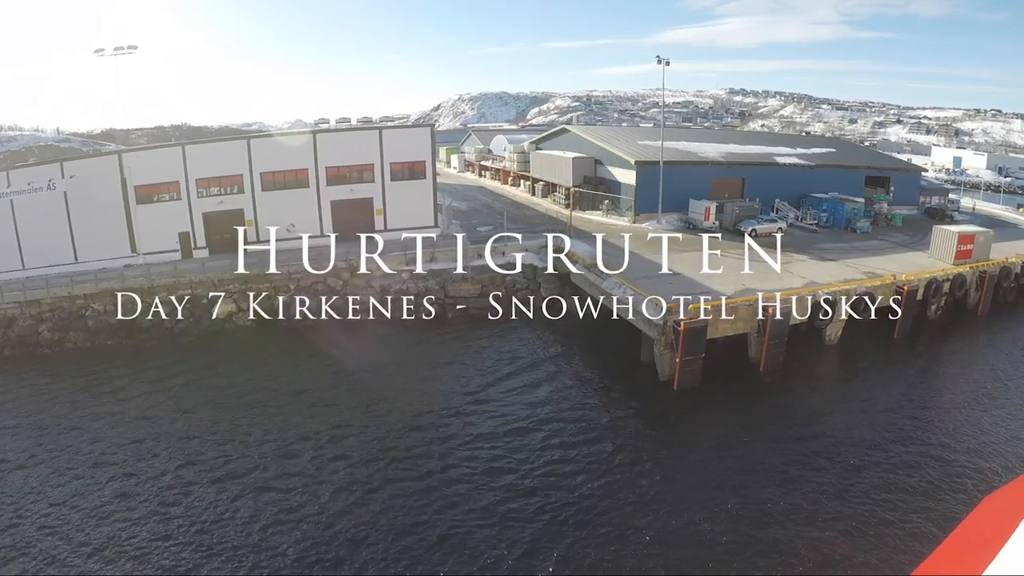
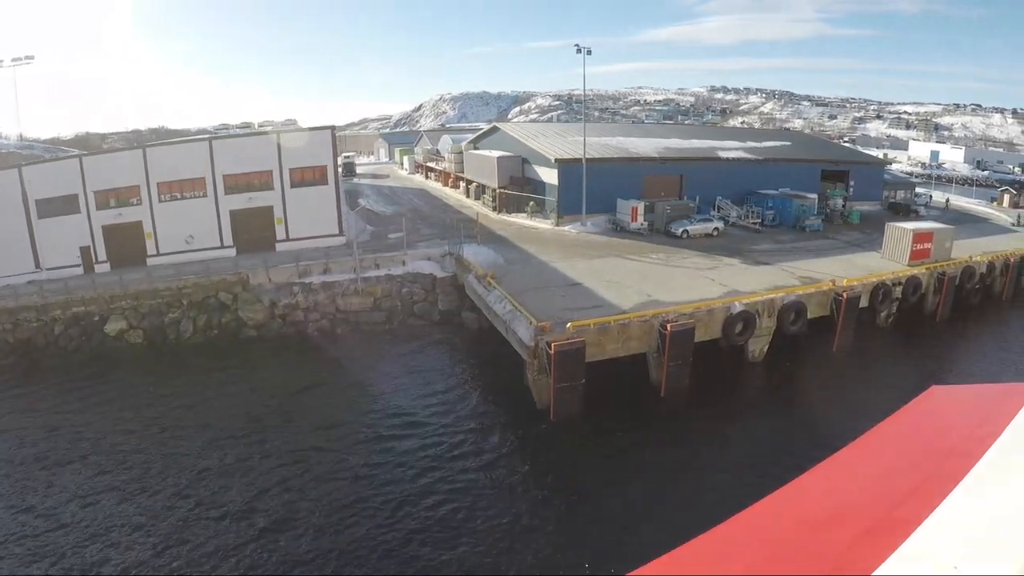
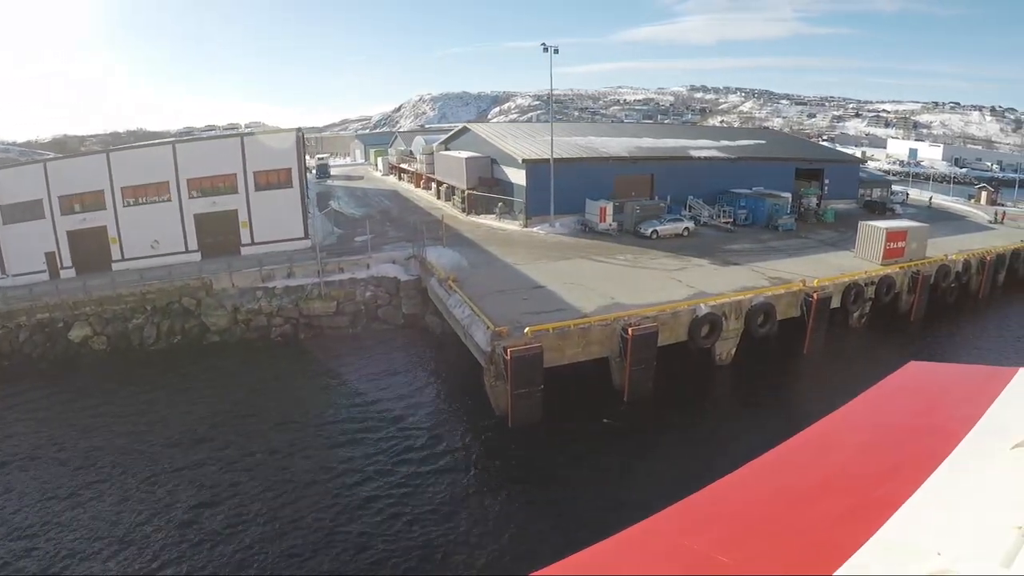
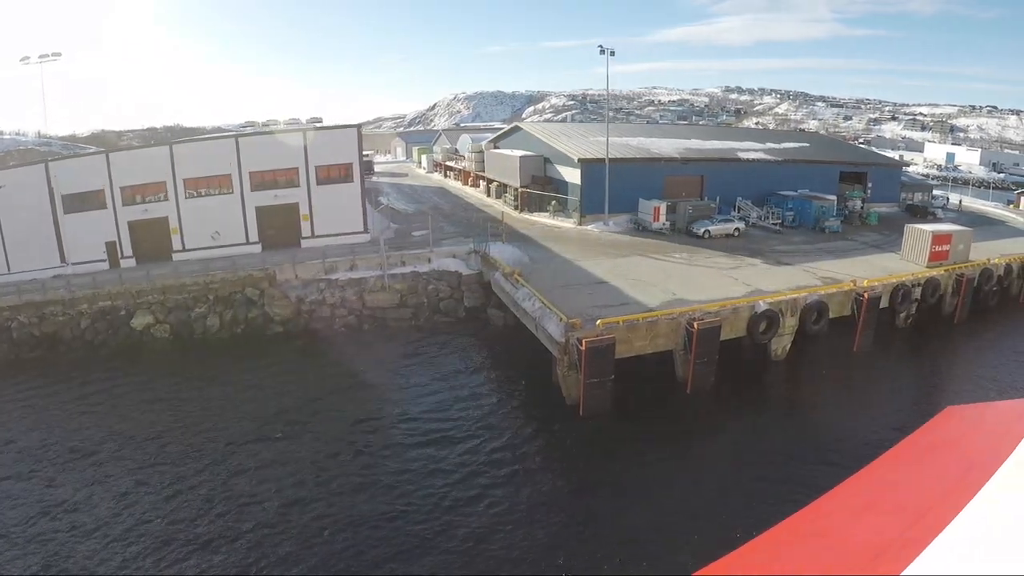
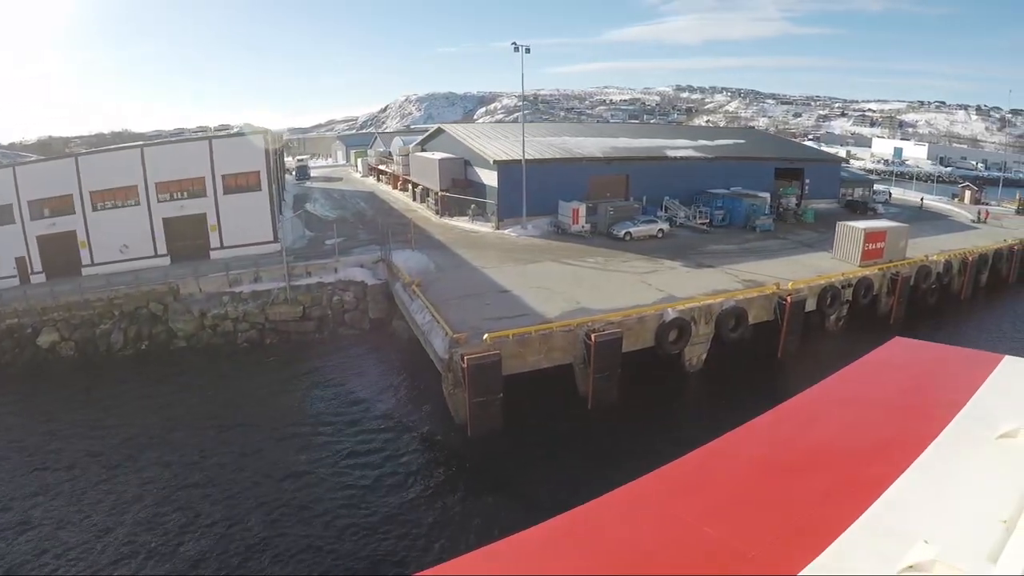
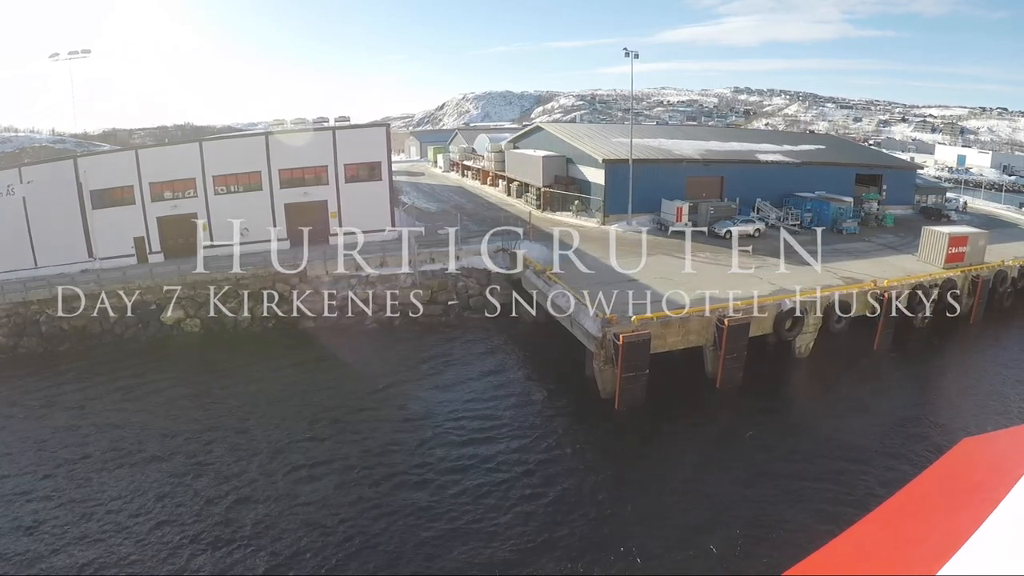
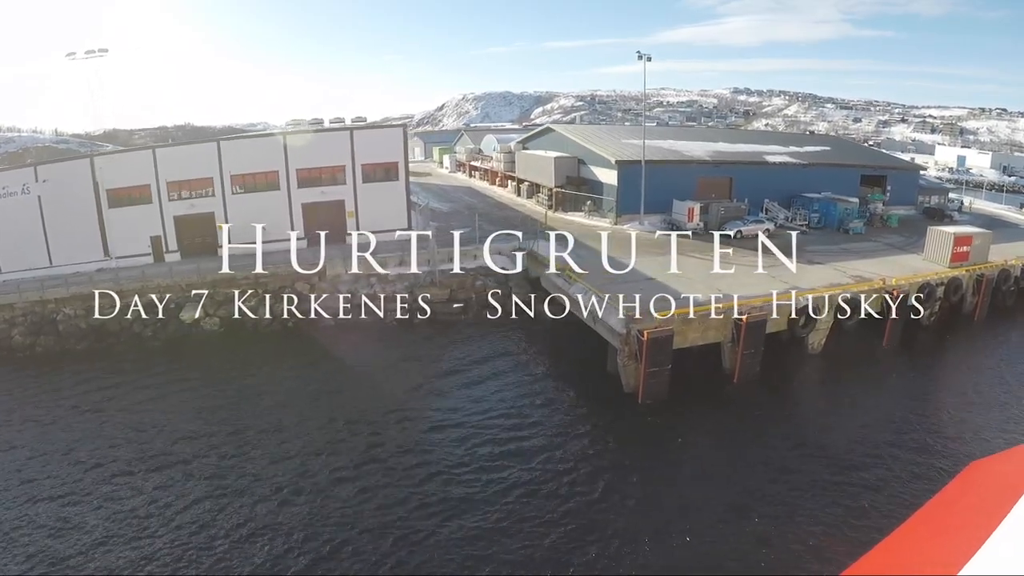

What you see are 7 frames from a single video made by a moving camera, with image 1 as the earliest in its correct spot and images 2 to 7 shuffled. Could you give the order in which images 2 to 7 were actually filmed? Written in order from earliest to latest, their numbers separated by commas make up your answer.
7, 6, 4, 2, 3, 5
